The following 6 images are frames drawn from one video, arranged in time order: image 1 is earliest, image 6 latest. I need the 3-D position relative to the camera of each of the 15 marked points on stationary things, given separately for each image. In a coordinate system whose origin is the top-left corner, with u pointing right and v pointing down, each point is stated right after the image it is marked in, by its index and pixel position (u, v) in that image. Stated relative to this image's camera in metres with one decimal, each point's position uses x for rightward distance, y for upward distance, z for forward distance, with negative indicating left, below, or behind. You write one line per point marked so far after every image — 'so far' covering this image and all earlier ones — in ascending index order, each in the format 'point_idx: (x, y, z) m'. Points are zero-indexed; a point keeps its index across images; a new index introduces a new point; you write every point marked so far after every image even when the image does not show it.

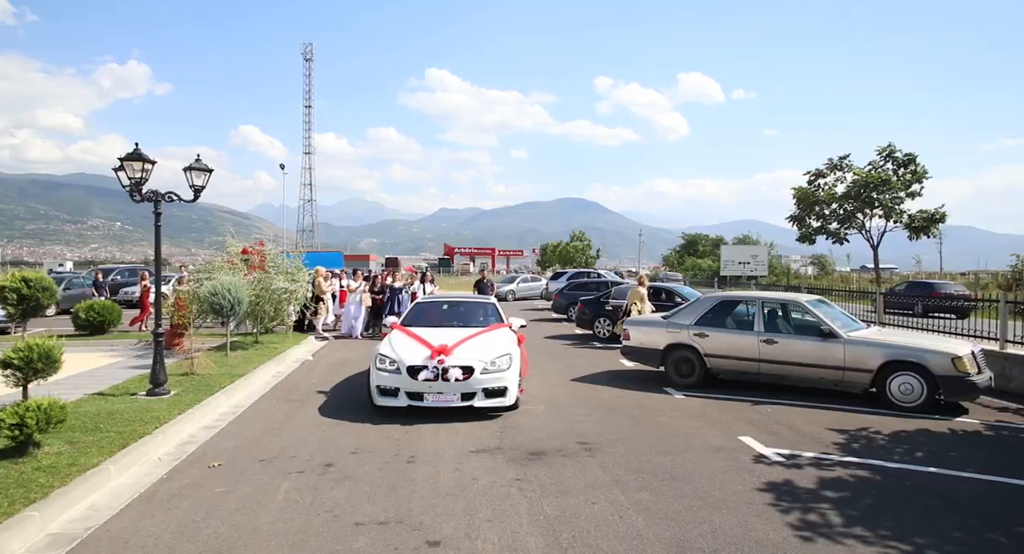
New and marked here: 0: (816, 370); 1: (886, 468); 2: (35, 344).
0: (+4.5, -1.4, +8.6) m
1: (+3.8, -1.9, +5.8) m
2: (-4.6, -0.6, +5.8) m
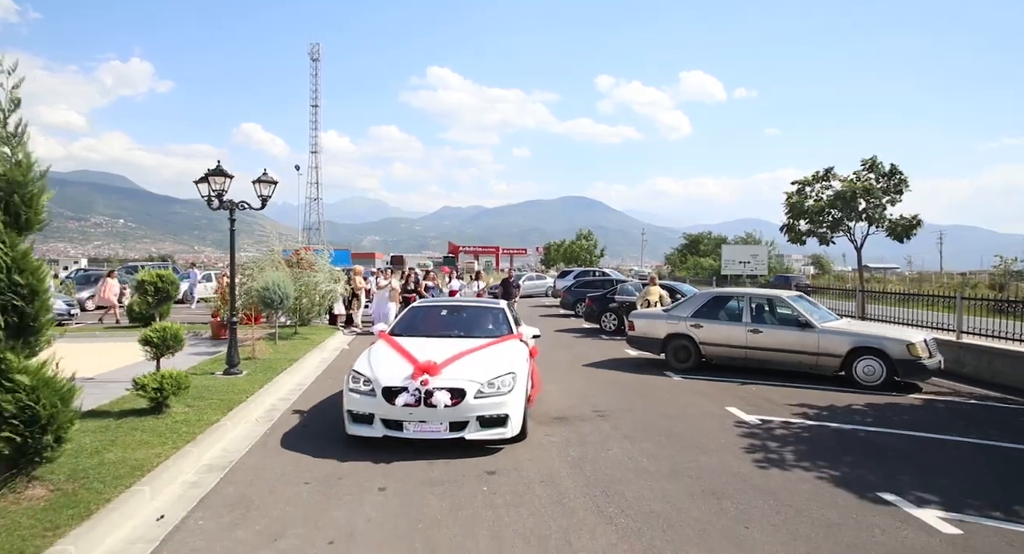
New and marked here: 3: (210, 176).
0: (+4.9, -1.4, +10.0) m
1: (+4.1, -1.9, +7.2) m
2: (-4.3, -0.6, +7.2) m
3: (-4.9, +1.6, +9.5) m
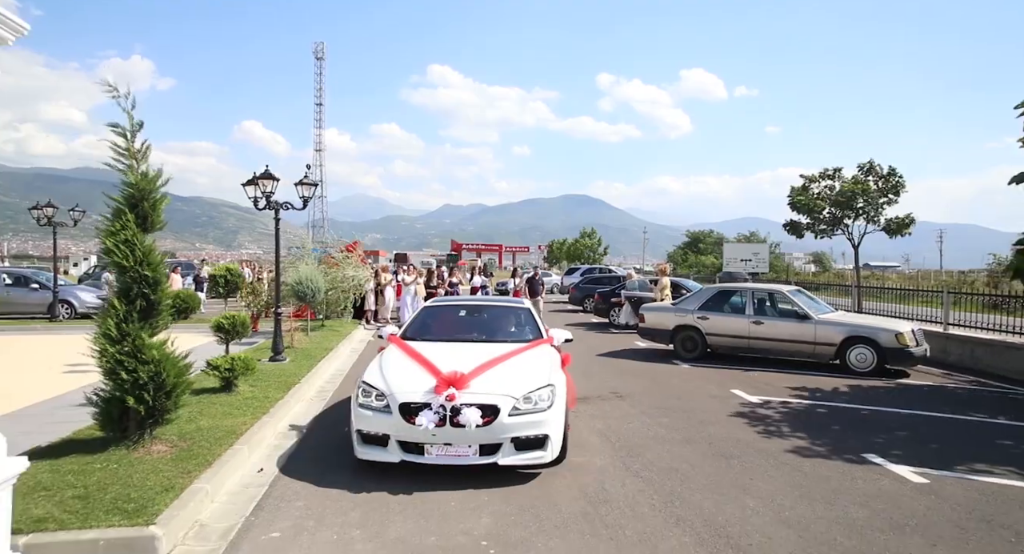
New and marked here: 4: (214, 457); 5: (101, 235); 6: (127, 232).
0: (+5.3, -1.3, +10.8) m
1: (+4.5, -1.8, +8.0) m
2: (-3.9, -0.5, +8.1) m
3: (-4.5, +1.7, +10.3) m
4: (-2.6, -1.6, +5.1) m
5: (-3.5, +0.3, +4.9) m
6: (-3.3, +0.4, +4.9) m
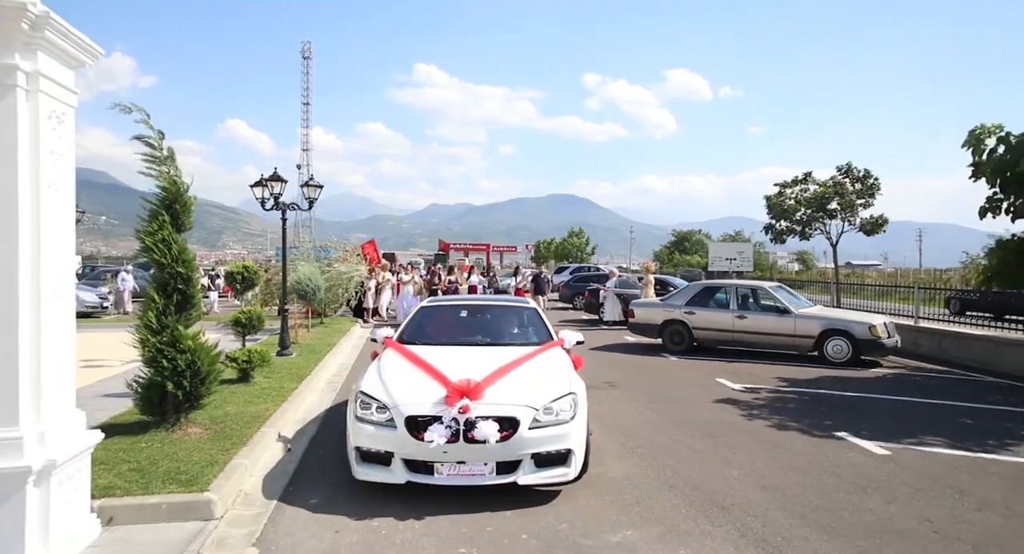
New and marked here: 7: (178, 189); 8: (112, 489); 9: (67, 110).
0: (+5.2, -1.2, +11.4) m
1: (+4.5, -1.7, +8.6) m
2: (-3.9, -0.5, +8.5) m
3: (-4.5, +1.8, +10.7) m
4: (-2.5, -1.5, +5.5) m
5: (-3.4, +0.4, +5.3) m
6: (-3.2, +0.4, +5.4) m
7: (-3.1, +0.8, +5.5) m
8: (-2.9, -1.5, +4.2) m
9: (-2.8, +1.0, +3.6) m
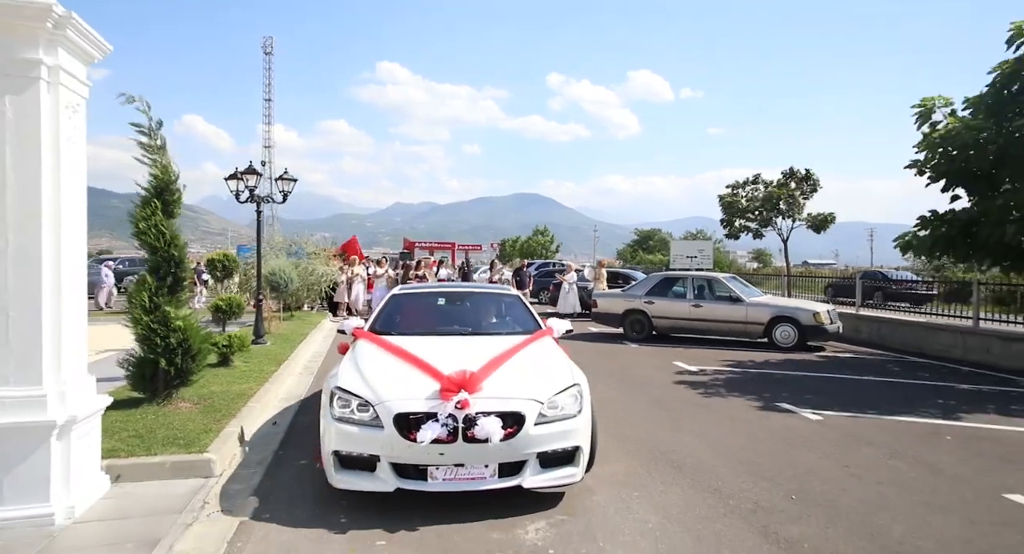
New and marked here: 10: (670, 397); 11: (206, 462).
0: (+4.6, -1.0, +12.2) m
1: (+4.0, -1.6, +9.4) m
2: (-4.3, -0.3, +8.8) m
3: (-5.1, +2.0, +10.9) m
4: (-2.8, -1.4, +5.9) m
5: (-3.7, +0.6, +5.6) m
6: (-3.5, +0.6, +5.7) m
7: (-3.4, +1.0, +5.8) m
8: (-3.1, -1.4, +4.5) m
9: (-3.0, +1.2, +4.0) m
10: (+2.1, -1.5, +7.6) m
11: (-2.4, -1.4, +4.5) m
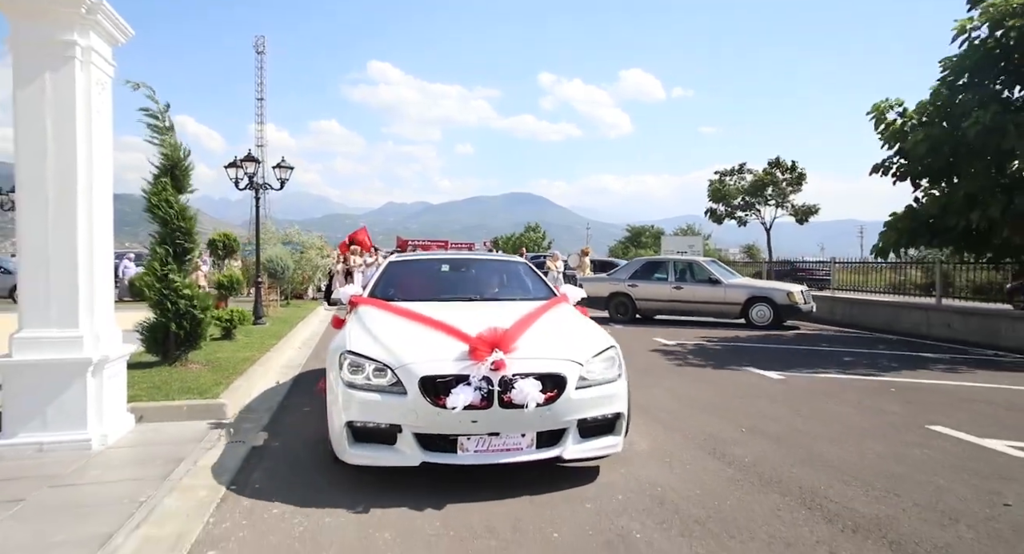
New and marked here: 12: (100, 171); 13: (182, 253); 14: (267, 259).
0: (+4.3, -0.6, +12.8) m
1: (+3.8, -1.2, +10.0) m
2: (-4.5, 0.0, +9.3) m
3: (-5.4, +2.3, +11.4) m
4: (-3.0, -1.0, +6.4) m
5: (-3.8, +0.9, +6.1) m
6: (-3.7, +0.9, +6.1) m
7: (-3.6, +1.3, +6.3) m
8: (-3.2, -1.0, +5.0) m
9: (-3.1, +1.5, +4.5) m
10: (+1.9, -1.2, +8.2) m
11: (-2.5, -1.1, +5.0) m
12: (-3.1, +0.8, +4.3) m
13: (-3.6, +0.3, +6.3) m
14: (-6.2, +0.4, +14.6) m
